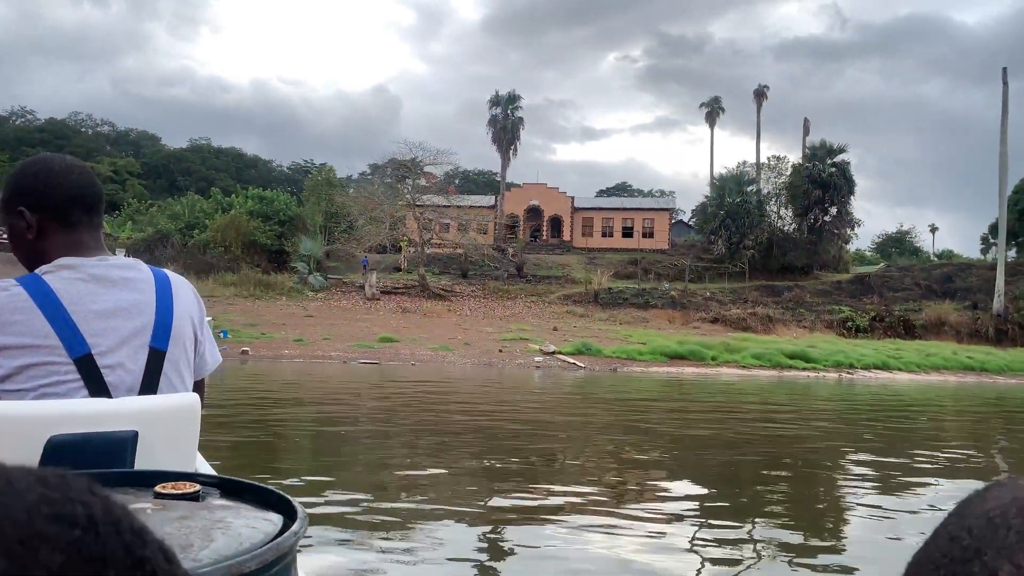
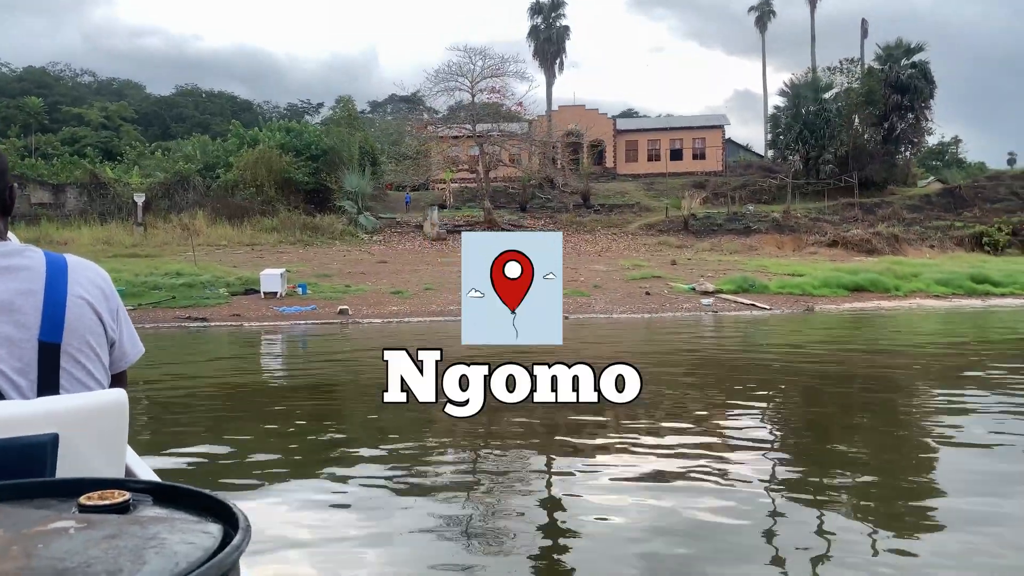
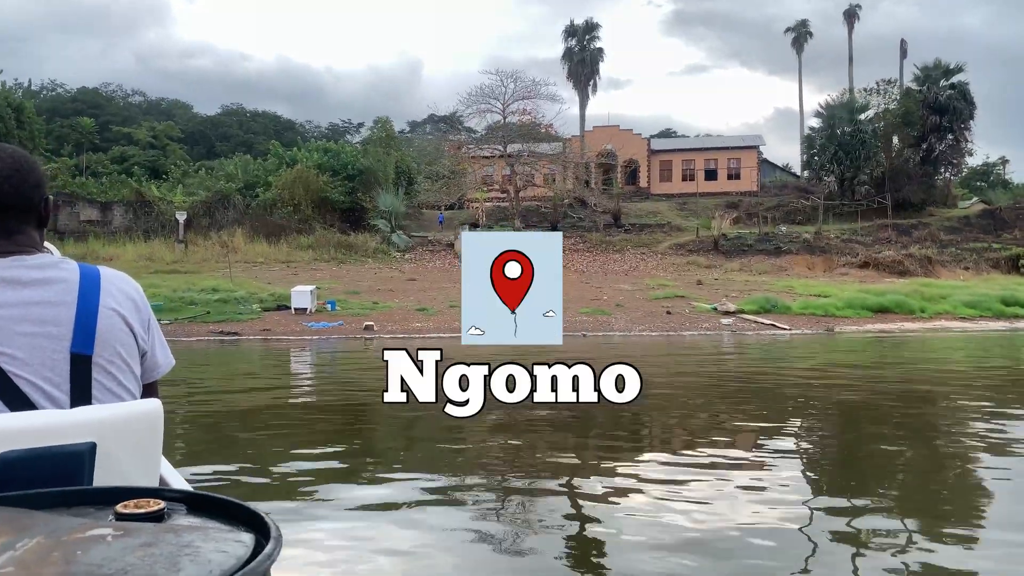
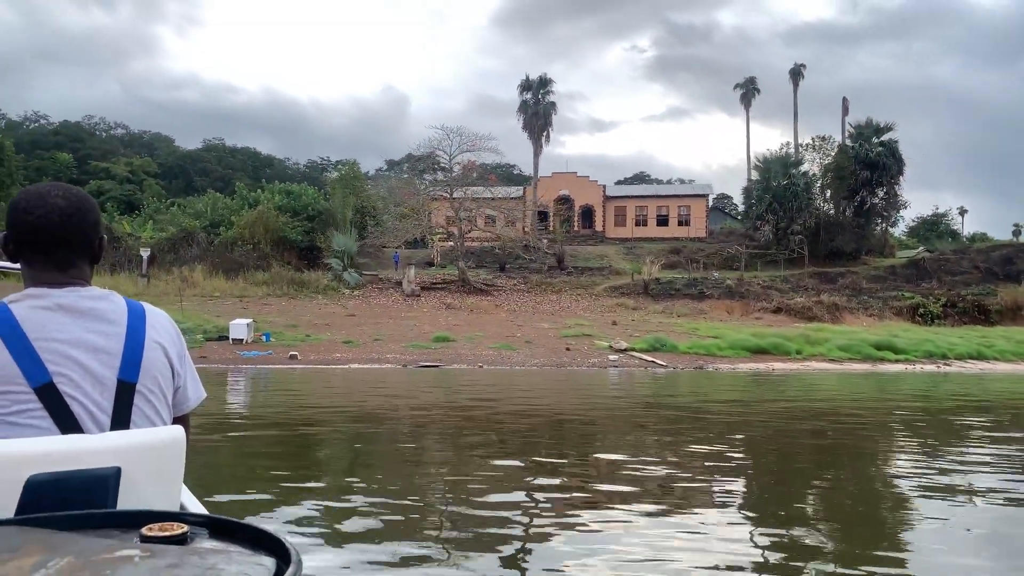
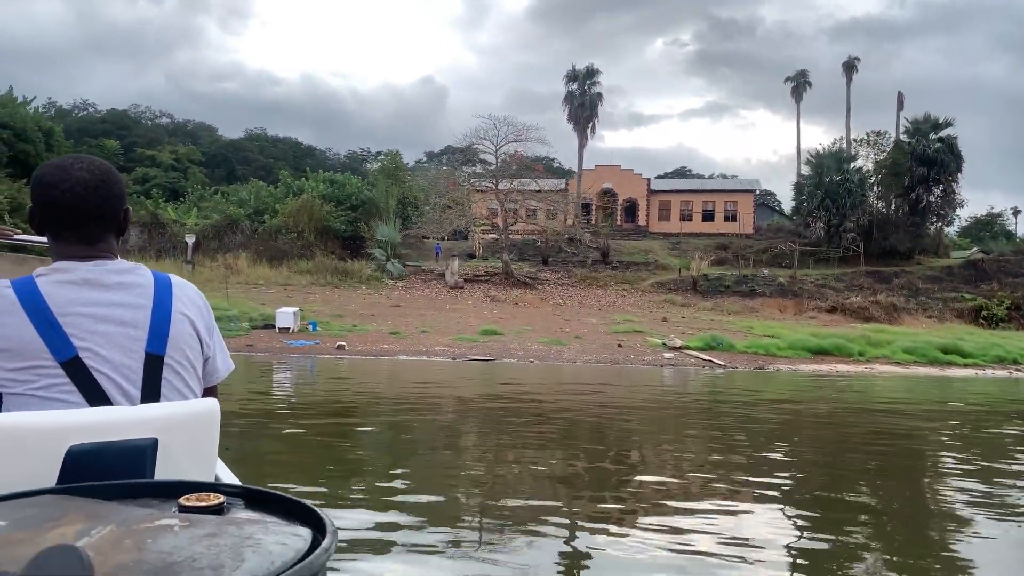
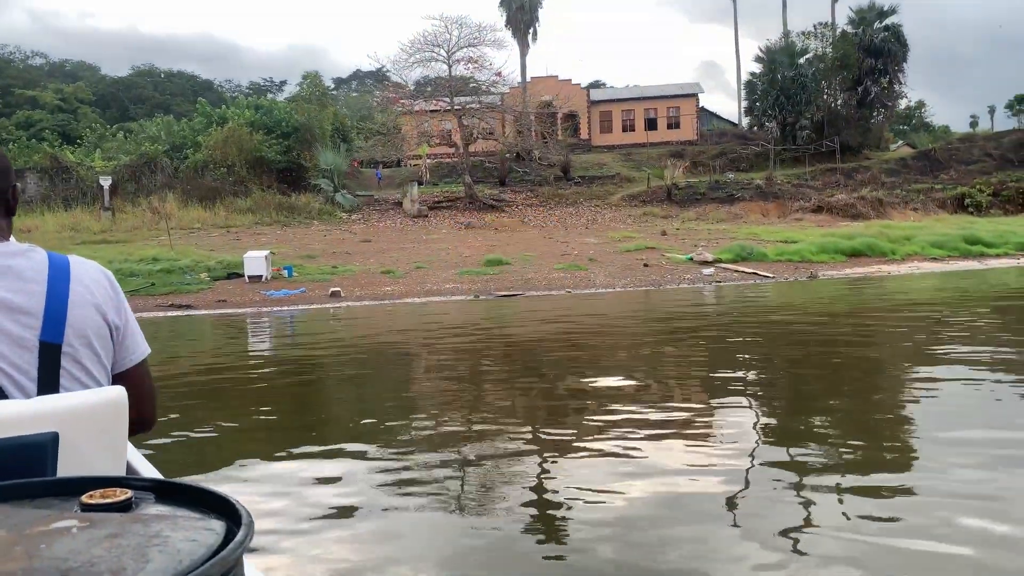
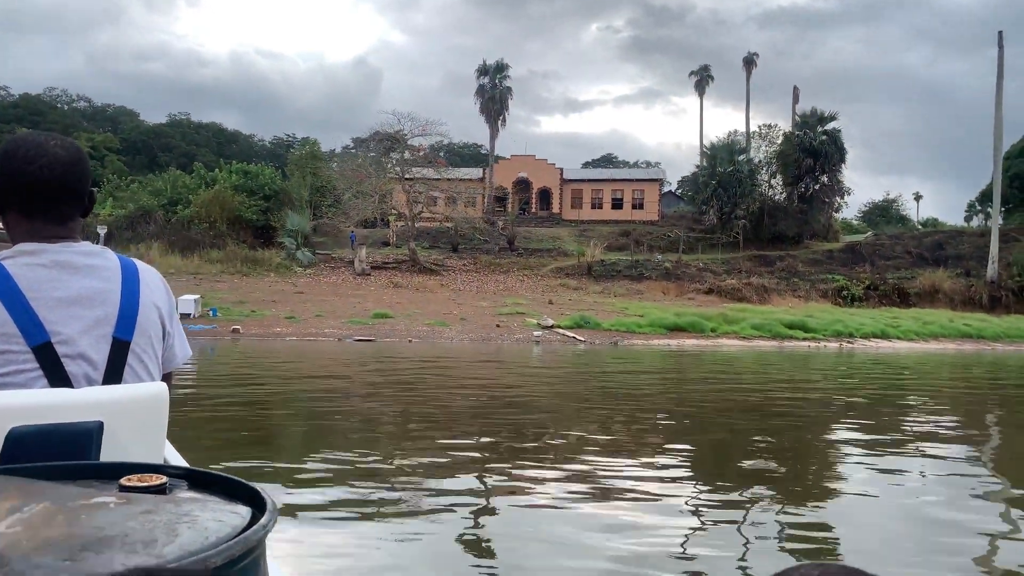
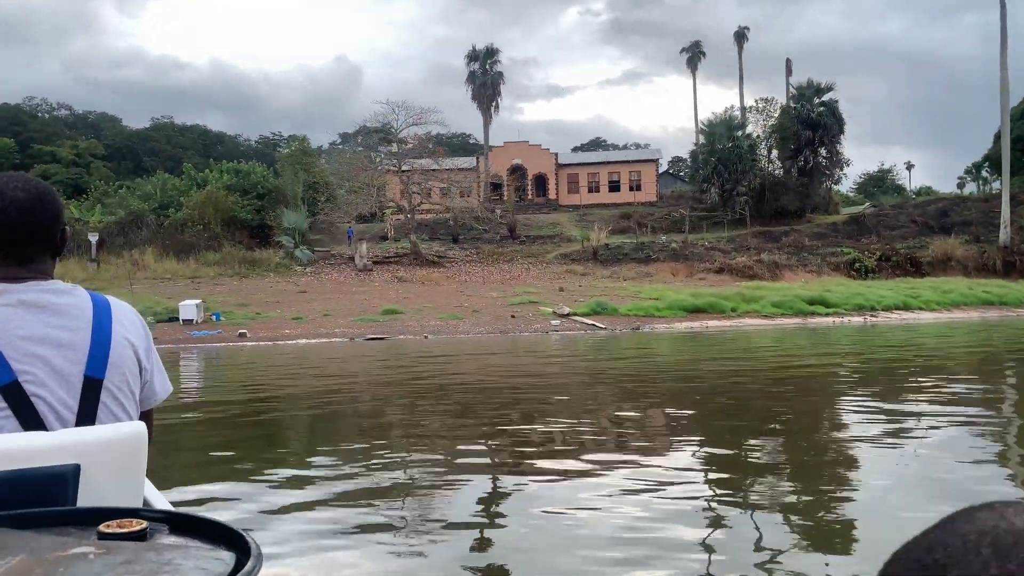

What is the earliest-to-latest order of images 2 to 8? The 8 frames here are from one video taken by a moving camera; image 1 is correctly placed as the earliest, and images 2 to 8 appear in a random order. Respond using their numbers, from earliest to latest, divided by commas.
7, 8, 4, 5, 3, 2, 6
